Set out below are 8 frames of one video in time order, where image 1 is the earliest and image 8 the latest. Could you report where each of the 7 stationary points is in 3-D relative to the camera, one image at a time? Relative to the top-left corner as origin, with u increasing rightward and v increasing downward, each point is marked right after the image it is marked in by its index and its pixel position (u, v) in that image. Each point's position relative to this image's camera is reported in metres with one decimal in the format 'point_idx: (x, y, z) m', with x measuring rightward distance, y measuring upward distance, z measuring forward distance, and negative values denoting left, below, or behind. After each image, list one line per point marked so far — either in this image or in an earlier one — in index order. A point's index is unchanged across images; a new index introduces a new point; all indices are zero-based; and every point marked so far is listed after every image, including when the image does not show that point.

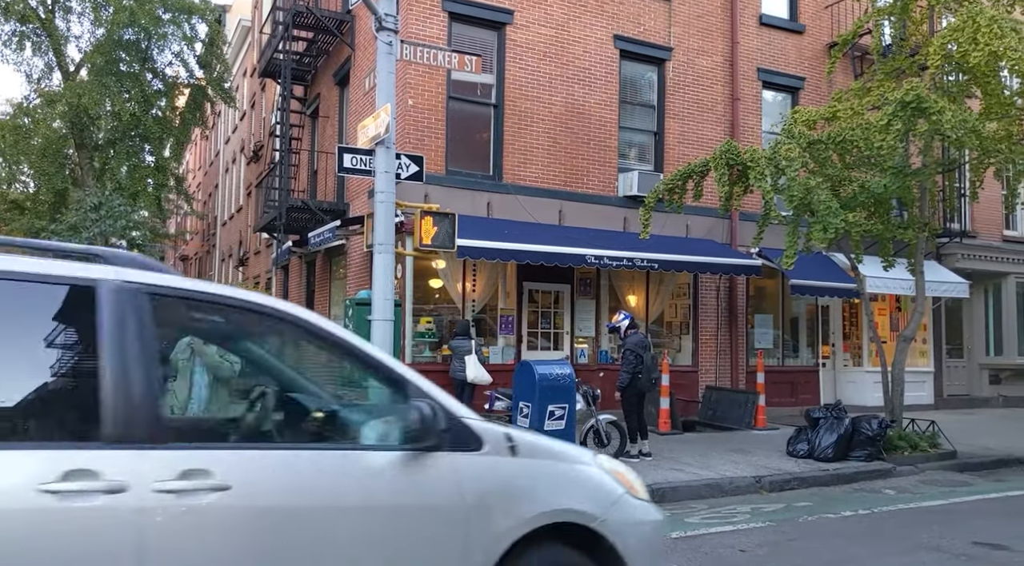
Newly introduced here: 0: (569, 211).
0: (+1.0, +1.2, +13.7) m
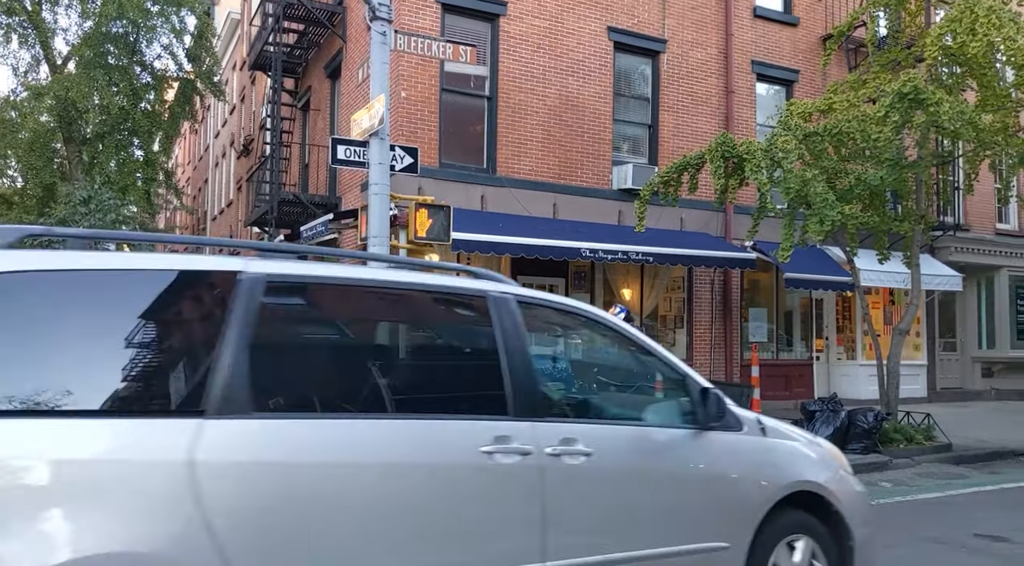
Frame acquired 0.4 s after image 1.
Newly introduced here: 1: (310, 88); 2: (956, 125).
0: (+0.9, +1.3, +13.6) m
1: (-3.9, +3.8, +15.7) m
2: (+6.0, +2.1, +11.0) m
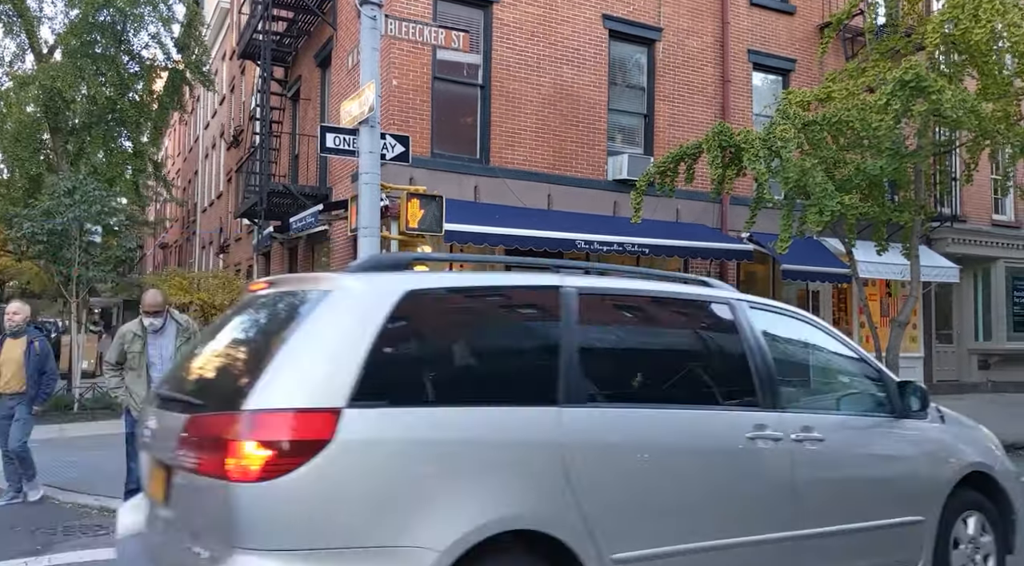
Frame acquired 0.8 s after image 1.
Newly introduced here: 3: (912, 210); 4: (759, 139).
0: (+0.8, +1.5, +13.4) m
1: (-4.0, +3.9, +15.4) m
2: (+5.9, +2.3, +10.8) m
3: (+6.0, +1.1, +12.1) m
4: (+3.5, +2.0, +11.4) m
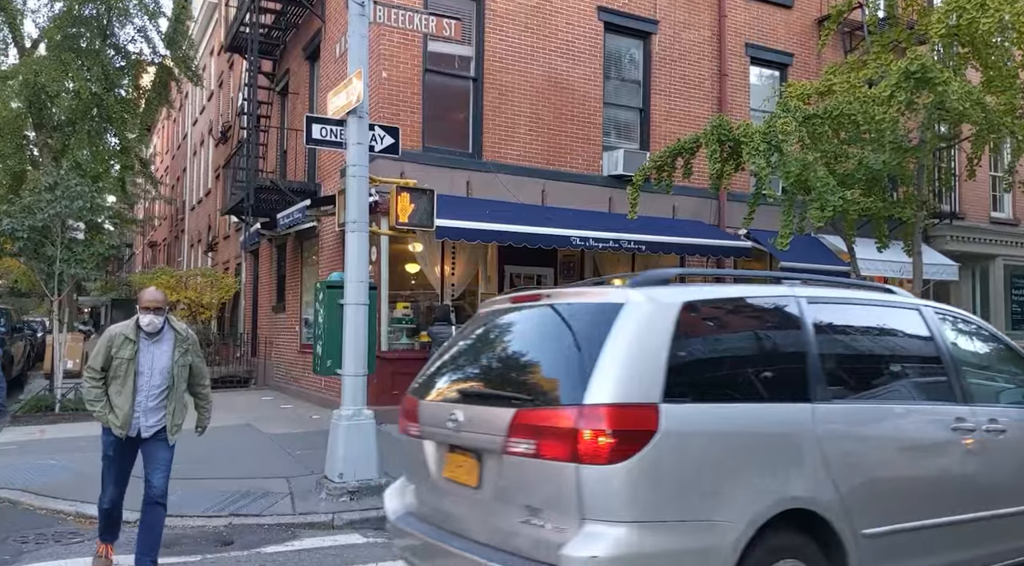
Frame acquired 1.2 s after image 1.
0: (+0.7, +1.5, +13.1) m
1: (-4.2, +4.0, +15.1) m
2: (+5.9, +2.3, +10.5) m
3: (+5.9, +1.1, +11.9) m
4: (+3.4, +2.1, +11.1) m
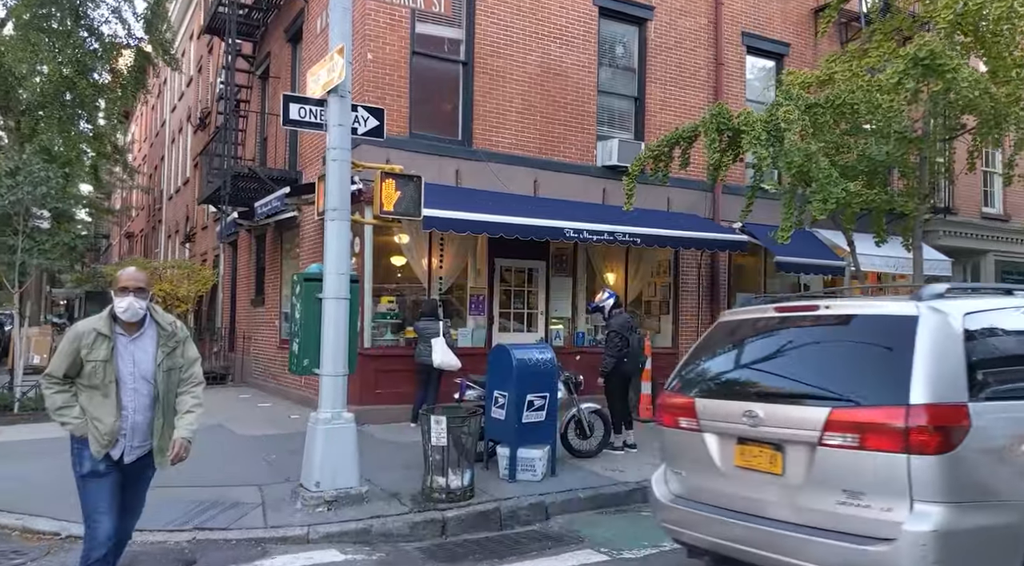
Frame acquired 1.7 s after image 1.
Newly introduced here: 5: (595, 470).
0: (+0.5, +1.6, +12.6) m
1: (-4.4, +4.1, +14.5) m
2: (+5.8, +2.3, +10.1) m
3: (+5.8, +1.2, +11.5) m
4: (+3.3, +2.1, +10.7) m
5: (+0.9, -1.9, +8.5) m
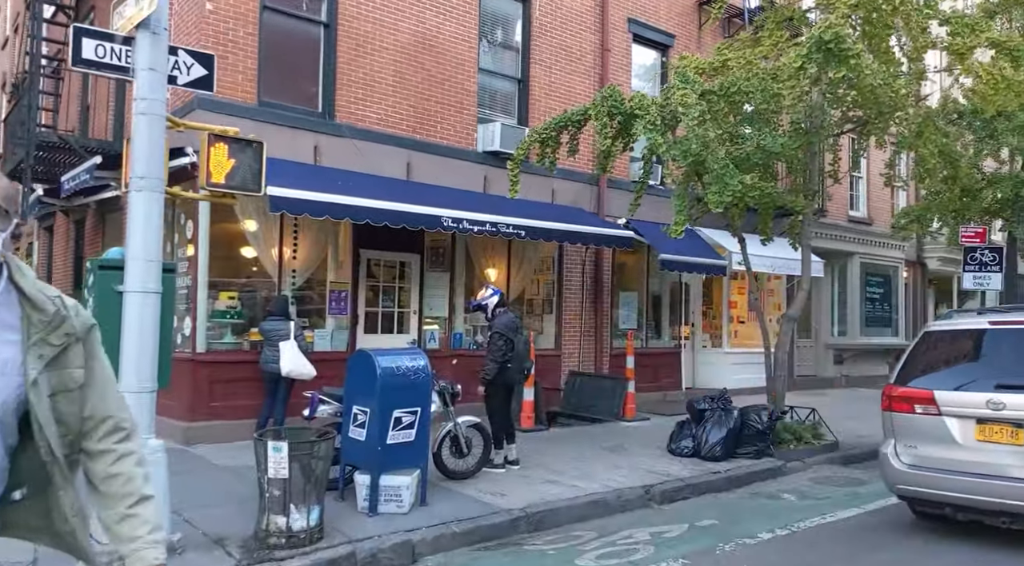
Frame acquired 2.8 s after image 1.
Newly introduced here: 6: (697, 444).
0: (-1.3, +1.7, +11.2) m
1: (-6.4, +4.2, +12.3) m
2: (+4.3, +2.4, +9.6) m
3: (+4.1, +1.2, +10.9) m
4: (+1.7, +2.2, +9.7) m
5: (-0.4, -1.9, +7.2) m
6: (+2.1, -1.8, +9.0) m
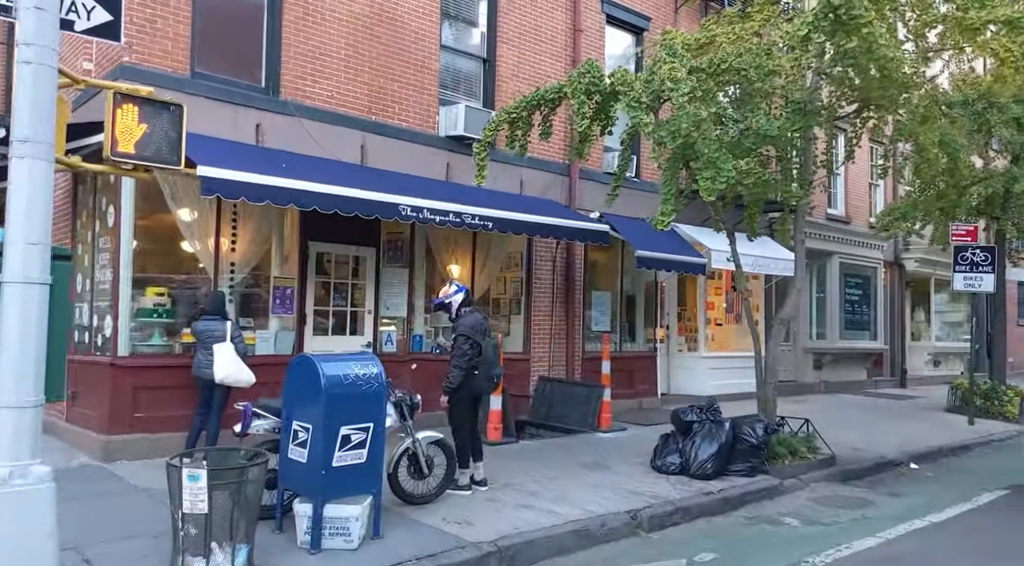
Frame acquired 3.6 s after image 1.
0: (-1.7, +1.7, +10.1) m
1: (-6.8, +4.3, +11.0) m
2: (+3.9, +2.4, +8.8) m
3: (+3.6, +1.2, +10.1) m
4: (+1.4, +2.2, +8.8) m
5: (-0.6, -1.8, +6.2) m
6: (+1.7, -1.8, +8.1) m
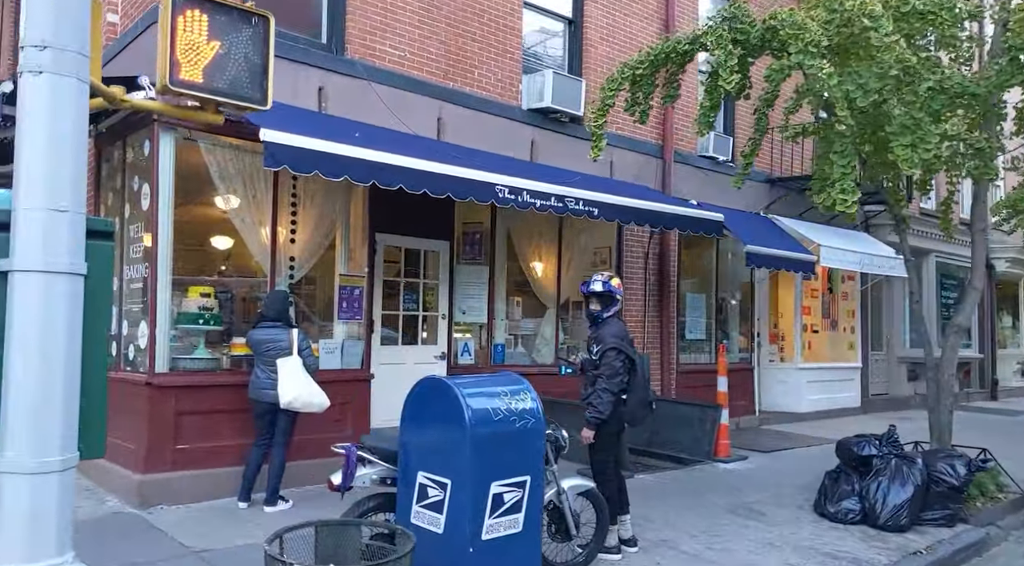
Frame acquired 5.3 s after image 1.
0: (-0.6, +1.7, +8.5) m
1: (-5.7, +4.3, +9.4) m
2: (+5.0, +2.4, +7.1) m
3: (+4.7, +1.2, +8.4) m
4: (+2.5, +2.2, +7.1) m
5: (+0.5, -1.8, +4.5) m
6: (+2.8, -1.8, +6.4) m
